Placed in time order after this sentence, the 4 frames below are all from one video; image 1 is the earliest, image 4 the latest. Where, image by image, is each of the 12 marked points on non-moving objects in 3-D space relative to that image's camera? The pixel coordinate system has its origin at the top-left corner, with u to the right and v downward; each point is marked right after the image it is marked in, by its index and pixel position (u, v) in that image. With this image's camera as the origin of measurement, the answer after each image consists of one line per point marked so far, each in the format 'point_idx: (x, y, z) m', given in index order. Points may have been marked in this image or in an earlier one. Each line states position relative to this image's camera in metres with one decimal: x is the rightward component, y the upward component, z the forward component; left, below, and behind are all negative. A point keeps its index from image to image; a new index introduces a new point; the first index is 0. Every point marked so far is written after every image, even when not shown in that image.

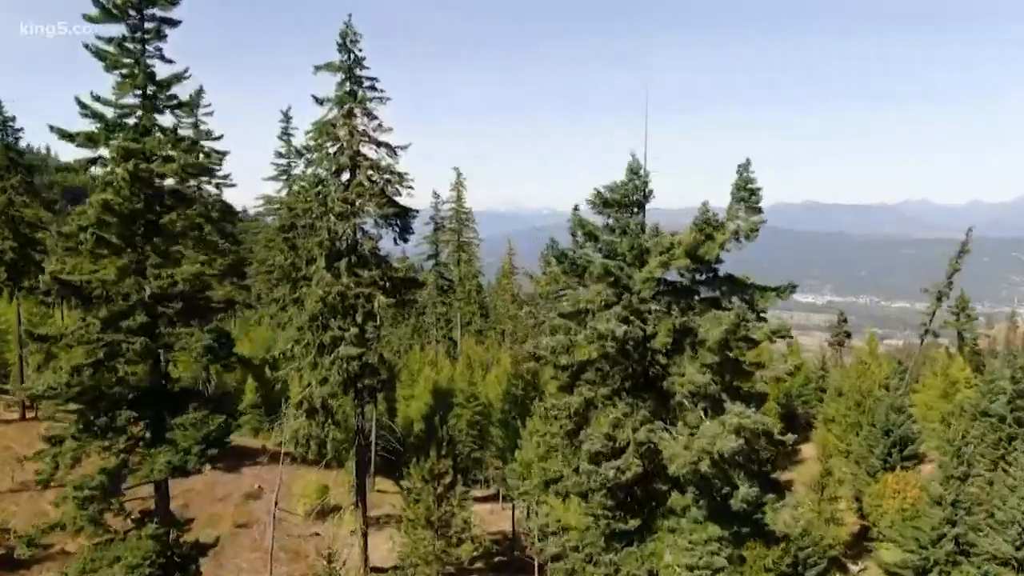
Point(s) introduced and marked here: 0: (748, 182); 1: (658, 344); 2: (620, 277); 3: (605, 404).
0: (+4.4, +2.0, +13.4) m
1: (+2.6, -1.0, +13.0) m
2: (+2.0, +0.2, +13.5) m
3: (+1.7, -2.2, +13.5) m
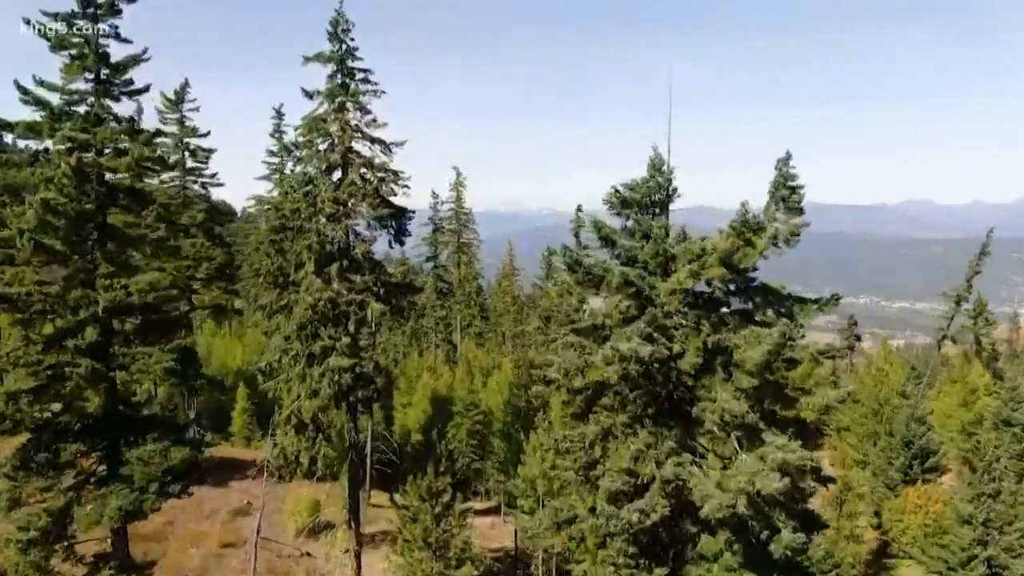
0: (+4.5, +1.8, +11.7) m
1: (+2.7, -1.2, +11.3) m
2: (+2.1, 0.0, +11.8) m
3: (+1.8, -2.4, +11.8) m
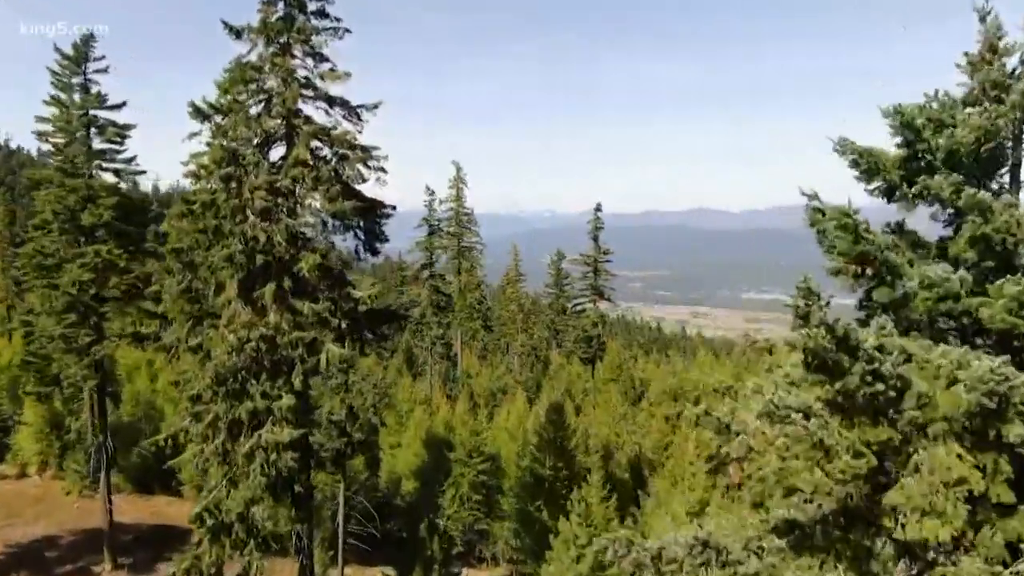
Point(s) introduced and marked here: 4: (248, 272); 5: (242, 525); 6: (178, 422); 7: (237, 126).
0: (+5.1, +1.1, +3.7) m
1: (+3.3, -1.9, +3.3) m
2: (+2.7, -0.7, +3.7) m
3: (+2.4, -3.1, +3.8) m
4: (-5.7, +0.4, +15.7) m
5: (-6.0, -5.3, +16.2) m
6: (-7.6, -3.1, +16.7) m
7: (-6.1, +3.6, +16.0) m
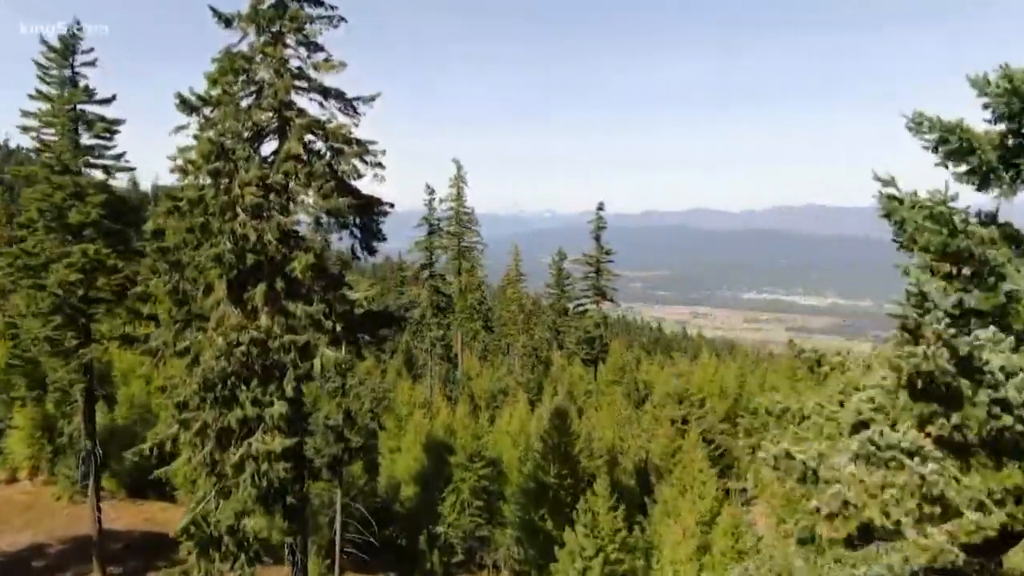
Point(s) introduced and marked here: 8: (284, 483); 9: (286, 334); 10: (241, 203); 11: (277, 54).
0: (+5.1, +1.1, +2.9) m
1: (+3.4, -1.9, +2.5) m
2: (+2.7, -0.7, +2.9) m
3: (+2.5, -3.1, +3.0) m
4: (-5.6, +0.3, +14.9) m
5: (-5.9, -5.3, +15.4) m
6: (-7.5, -3.1, +15.9) m
7: (-6.0, +3.6, +15.2) m
8: (-4.7, -4.0, +15.0) m
9: (-4.7, -1.0, +14.9) m
10: (-5.5, +1.7, +14.7) m
11: (-5.0, +5.0, +15.3) m
